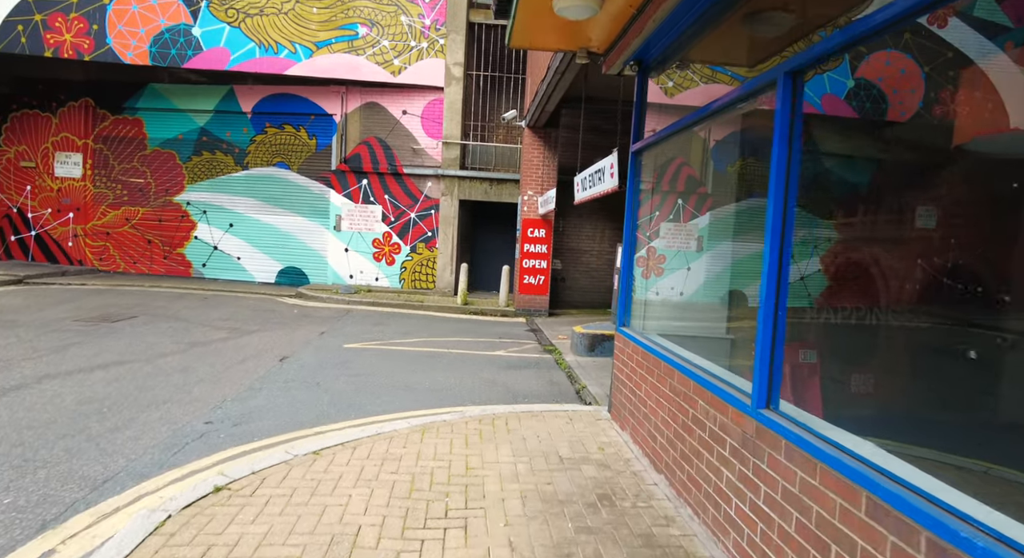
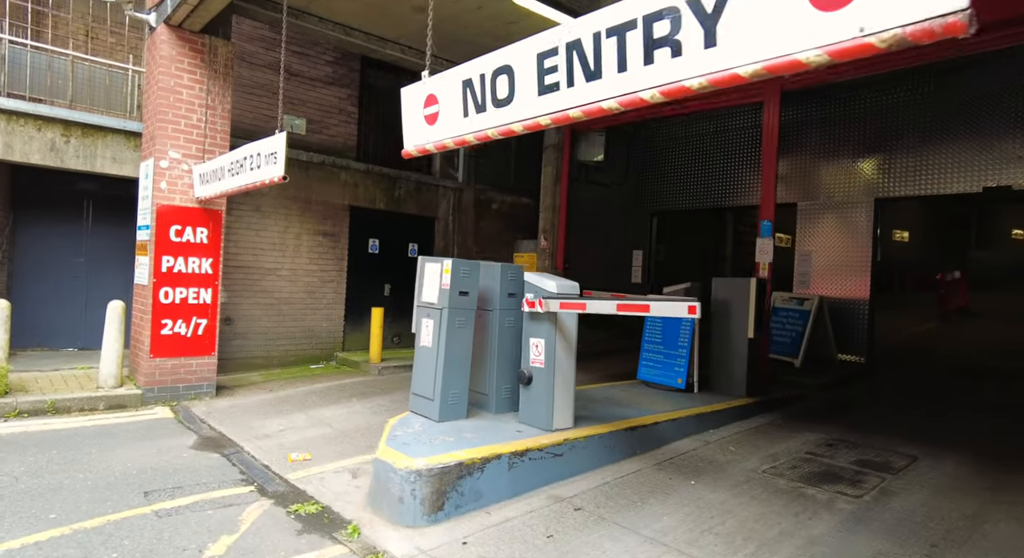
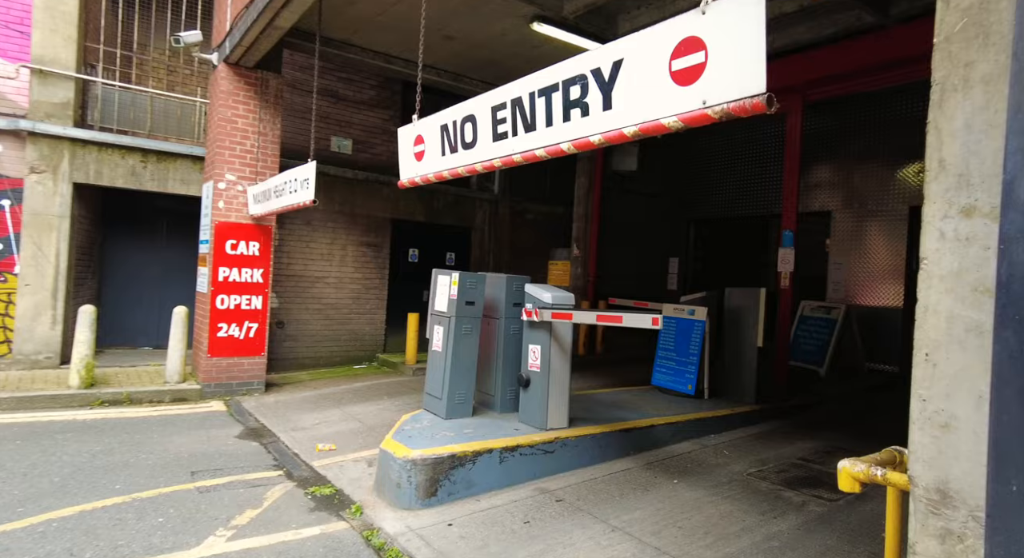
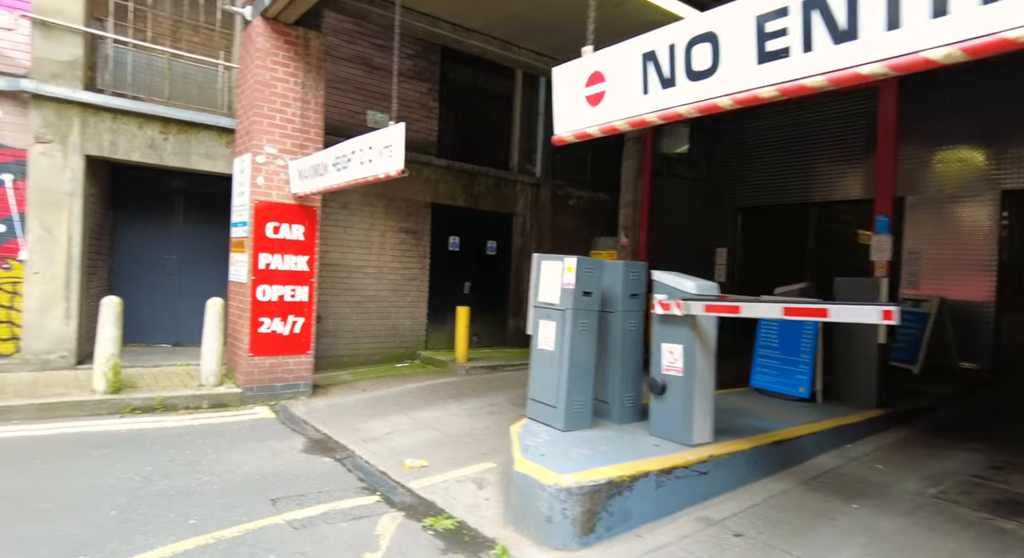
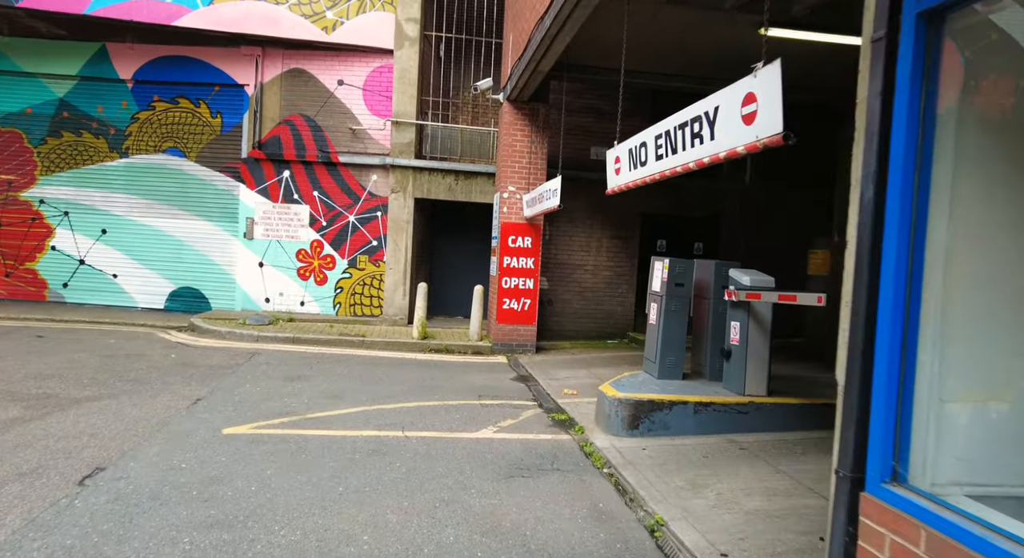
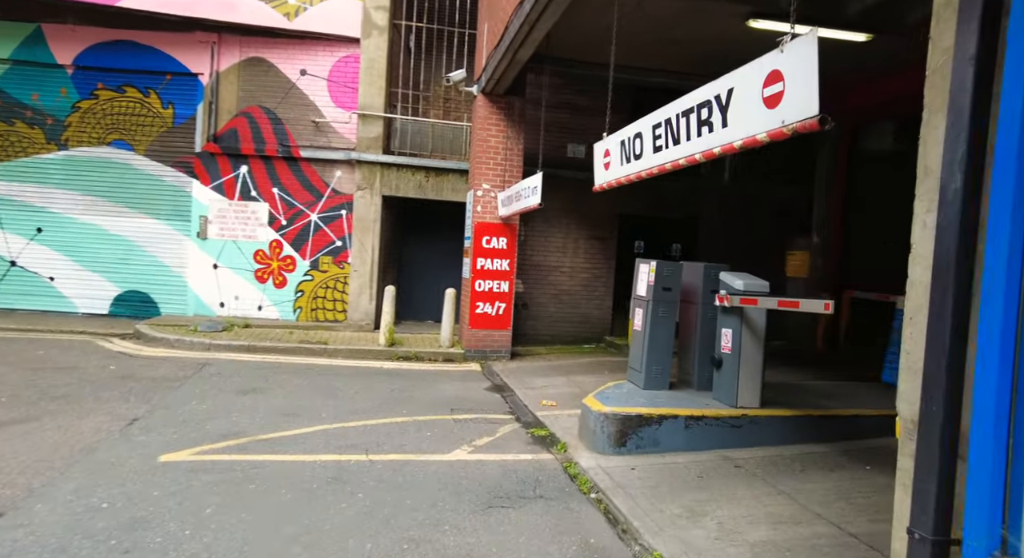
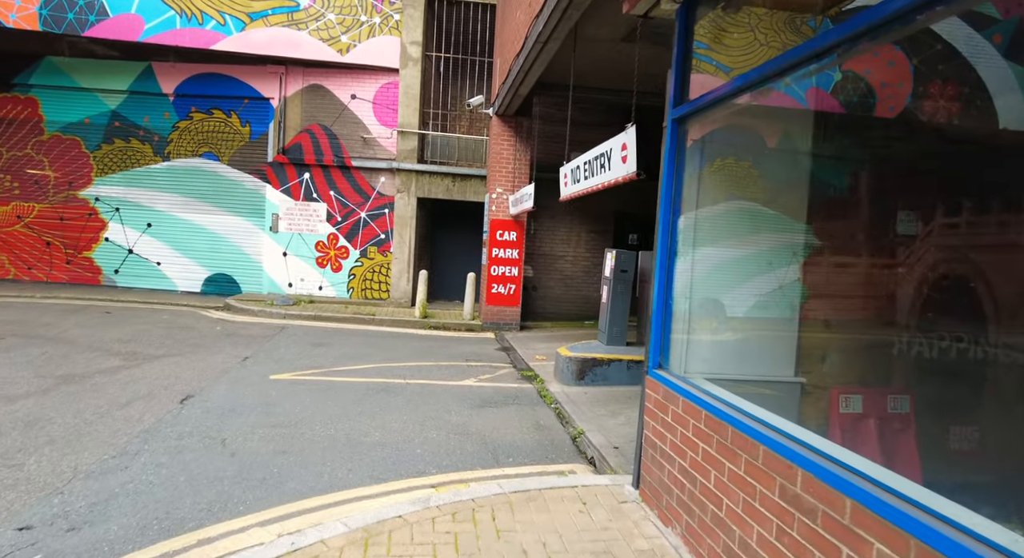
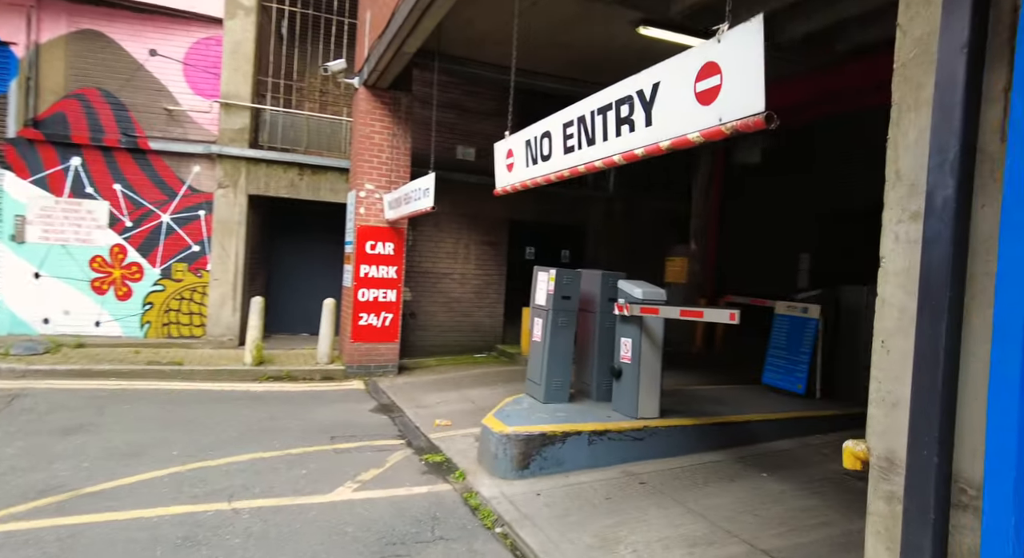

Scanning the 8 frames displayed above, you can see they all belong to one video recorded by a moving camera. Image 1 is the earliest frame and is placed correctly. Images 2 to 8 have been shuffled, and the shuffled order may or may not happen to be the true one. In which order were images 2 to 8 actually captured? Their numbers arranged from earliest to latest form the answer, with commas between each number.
7, 5, 6, 8, 3, 2, 4
